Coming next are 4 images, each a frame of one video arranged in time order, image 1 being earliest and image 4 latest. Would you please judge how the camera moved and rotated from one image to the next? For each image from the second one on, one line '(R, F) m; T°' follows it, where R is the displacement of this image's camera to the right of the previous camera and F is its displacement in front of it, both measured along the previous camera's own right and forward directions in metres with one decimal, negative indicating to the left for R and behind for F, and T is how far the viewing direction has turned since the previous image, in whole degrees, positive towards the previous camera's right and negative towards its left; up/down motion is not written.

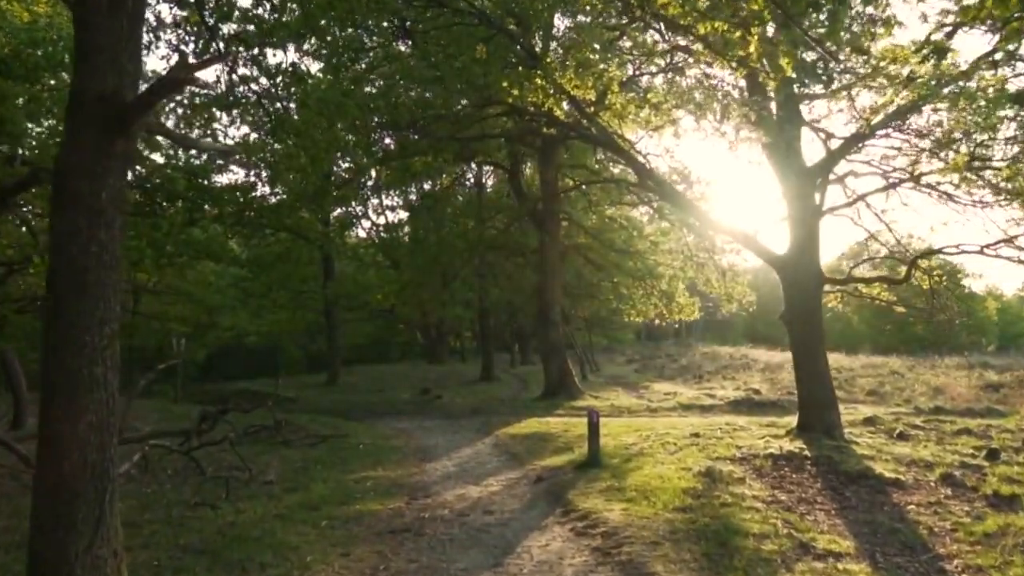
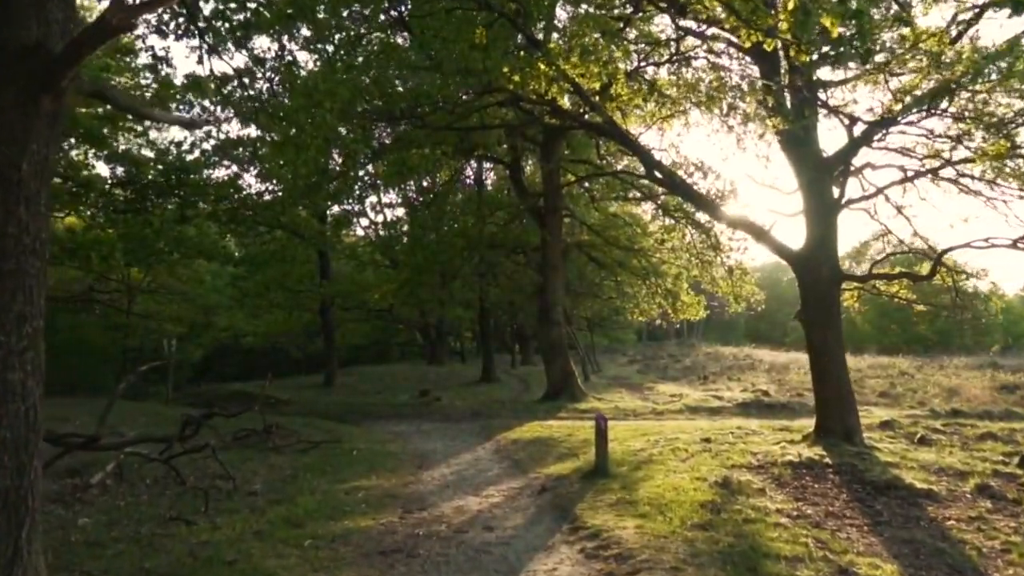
(0.0, +0.7) m; 0°
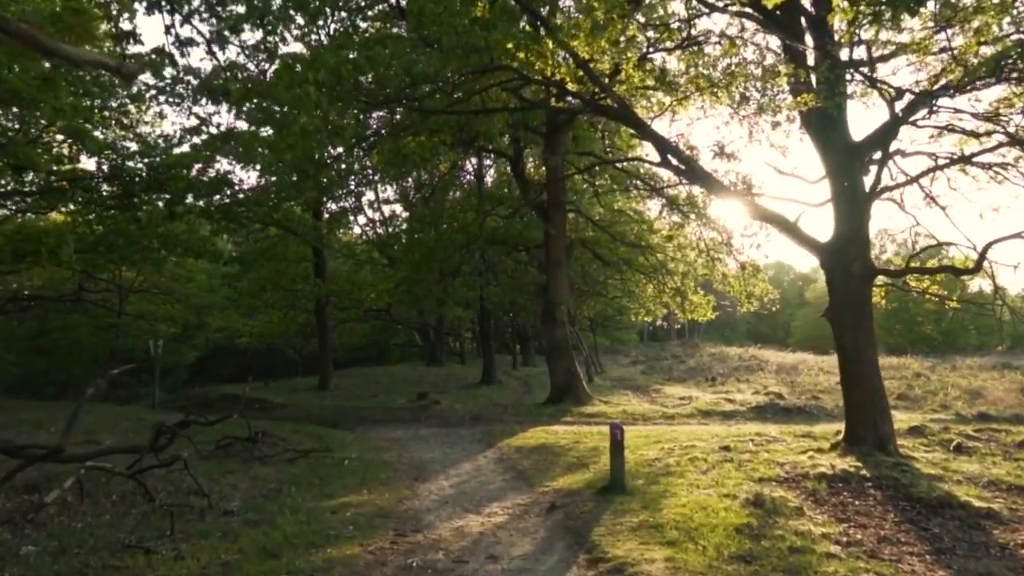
(-0.1, +1.1) m; 0°
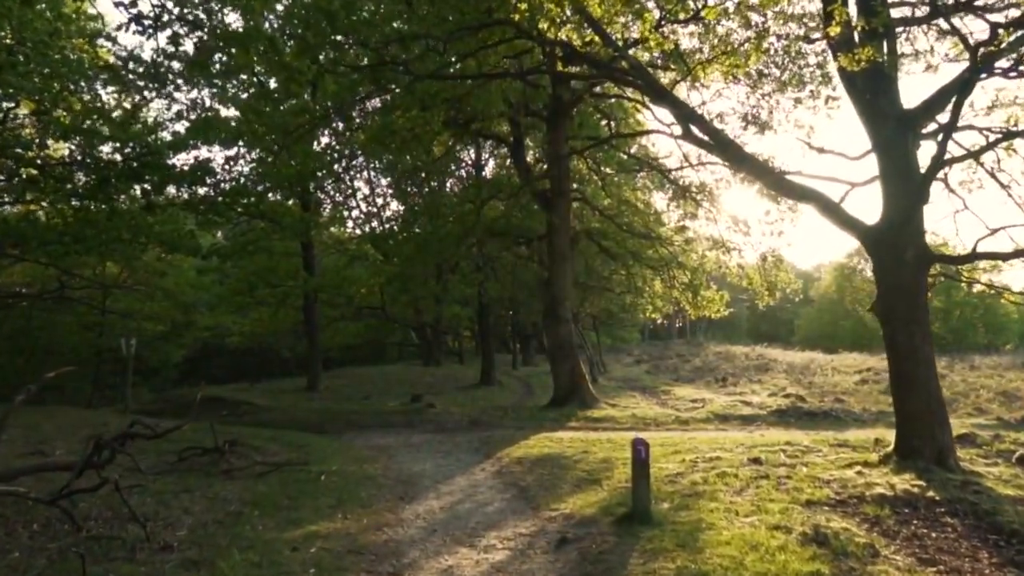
(0.0, +1.7) m; 0°
